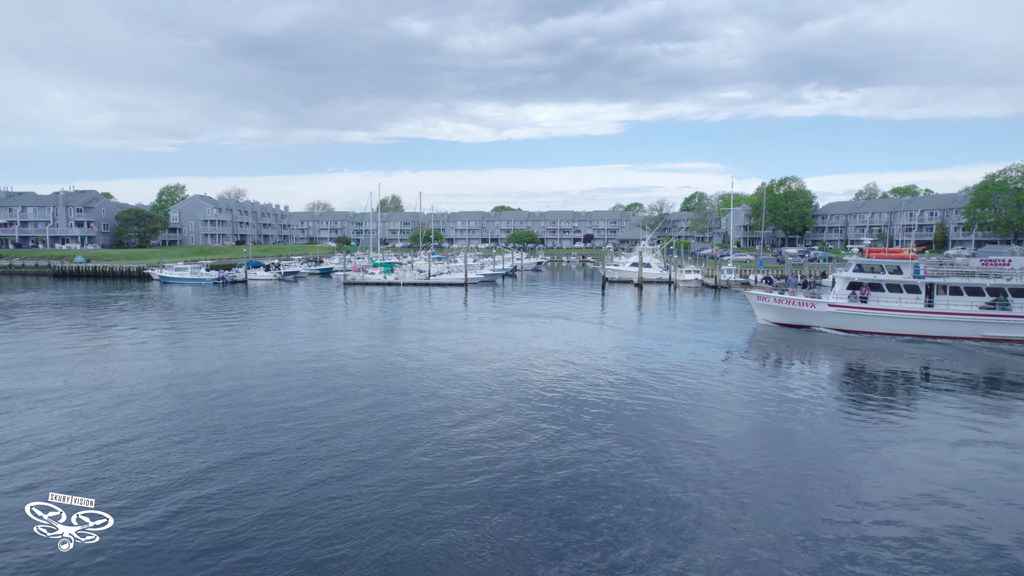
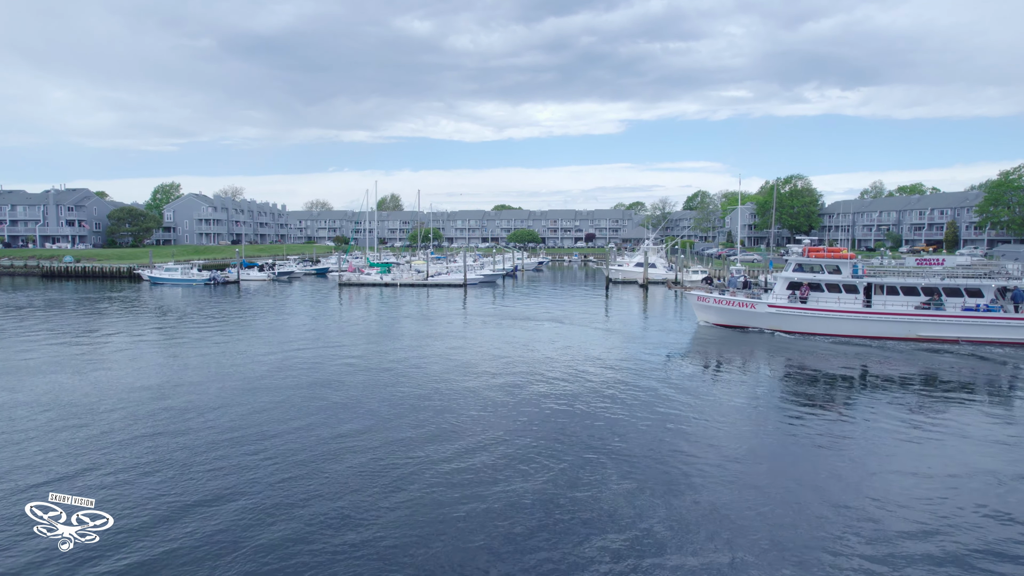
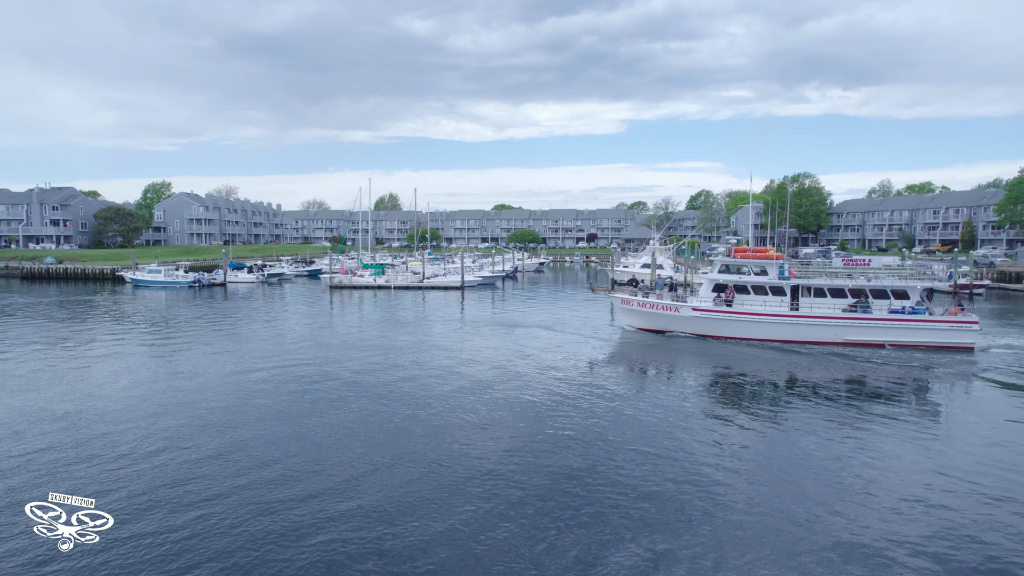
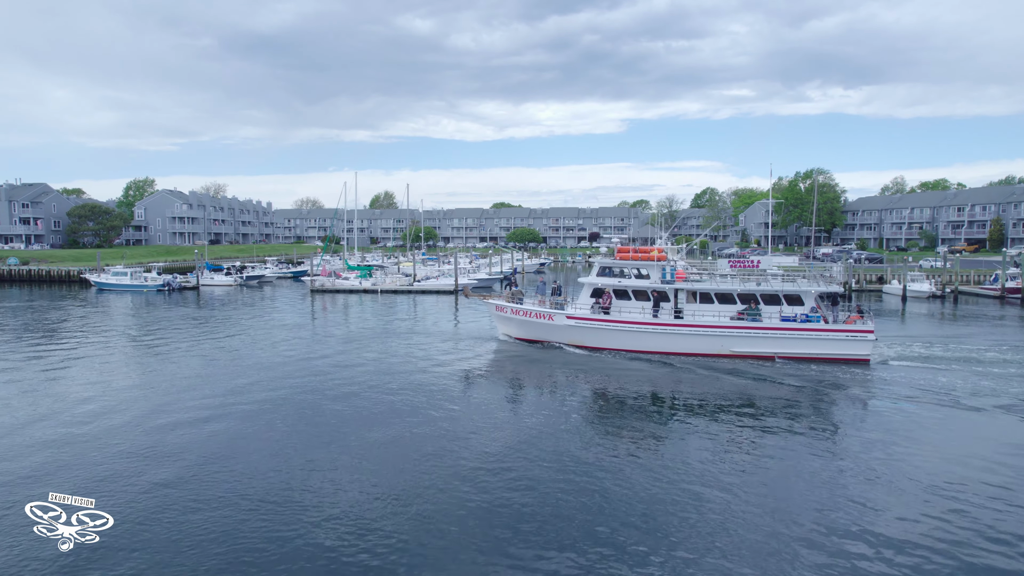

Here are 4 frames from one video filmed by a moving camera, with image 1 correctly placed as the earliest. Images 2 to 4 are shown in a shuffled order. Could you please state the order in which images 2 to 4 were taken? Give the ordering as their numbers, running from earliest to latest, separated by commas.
2, 3, 4
